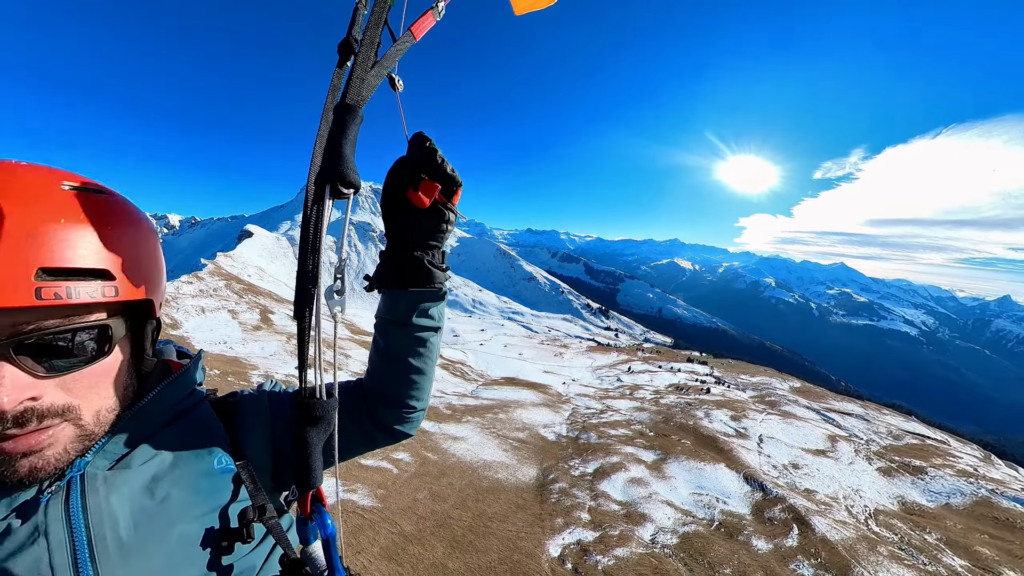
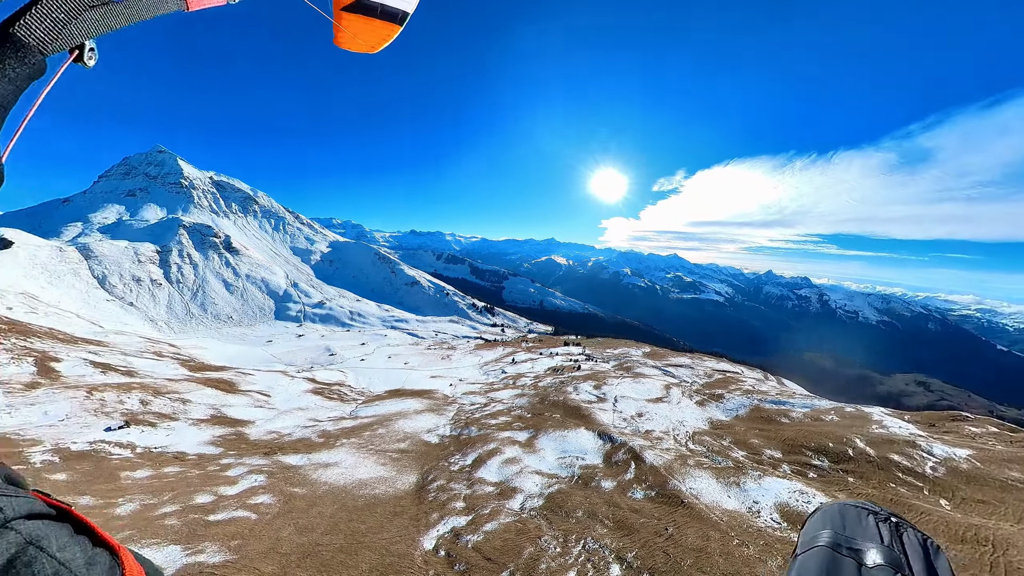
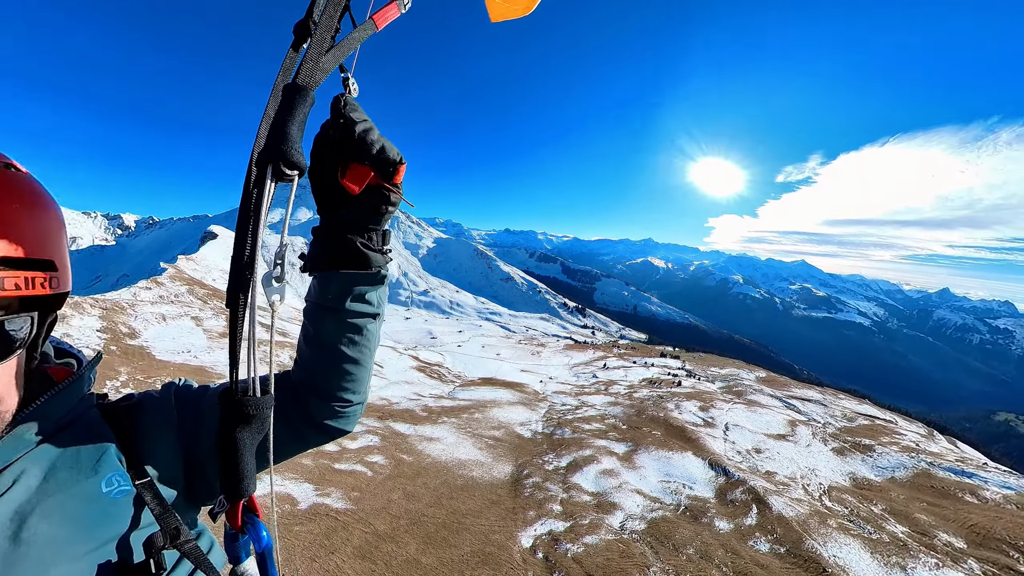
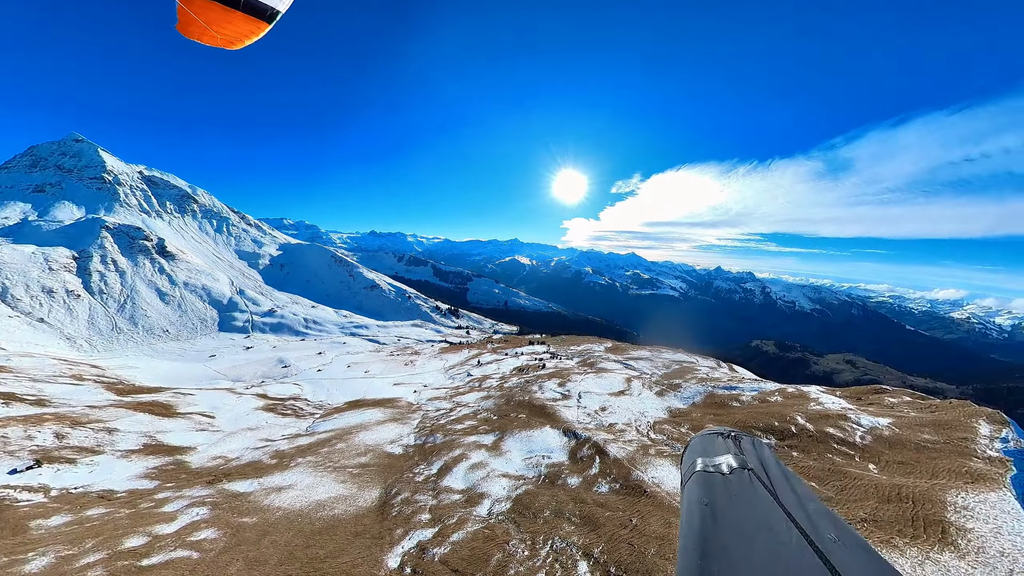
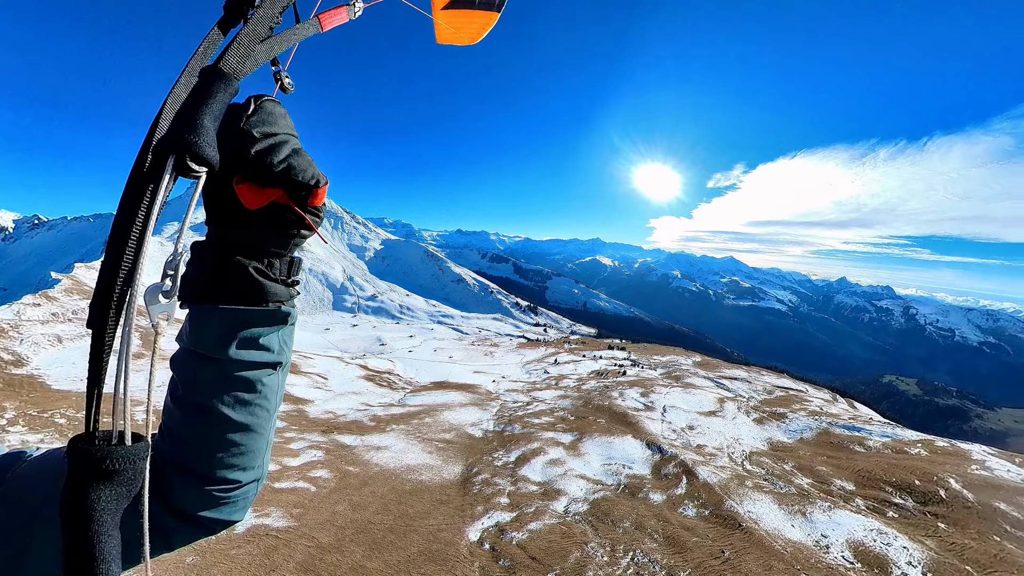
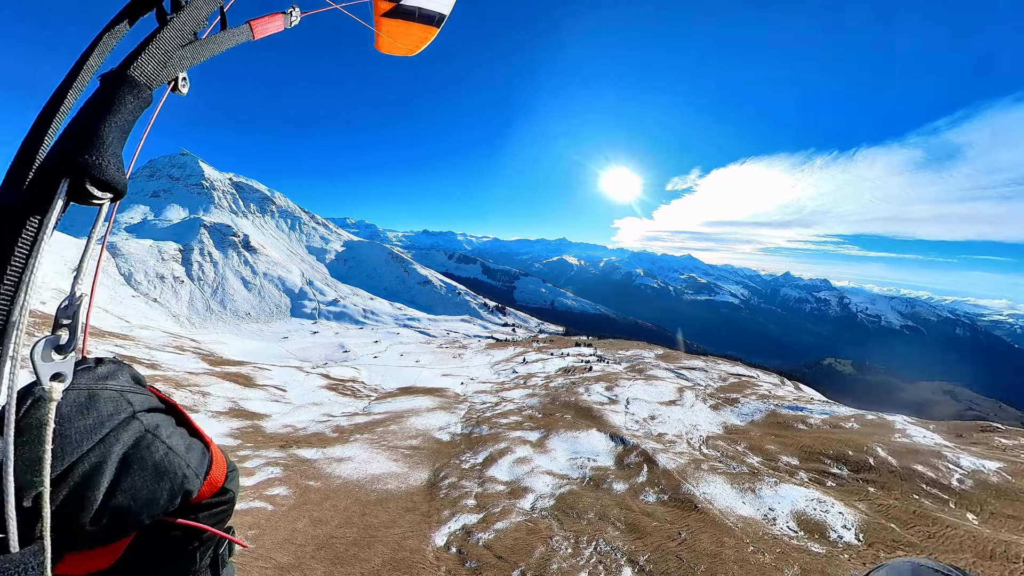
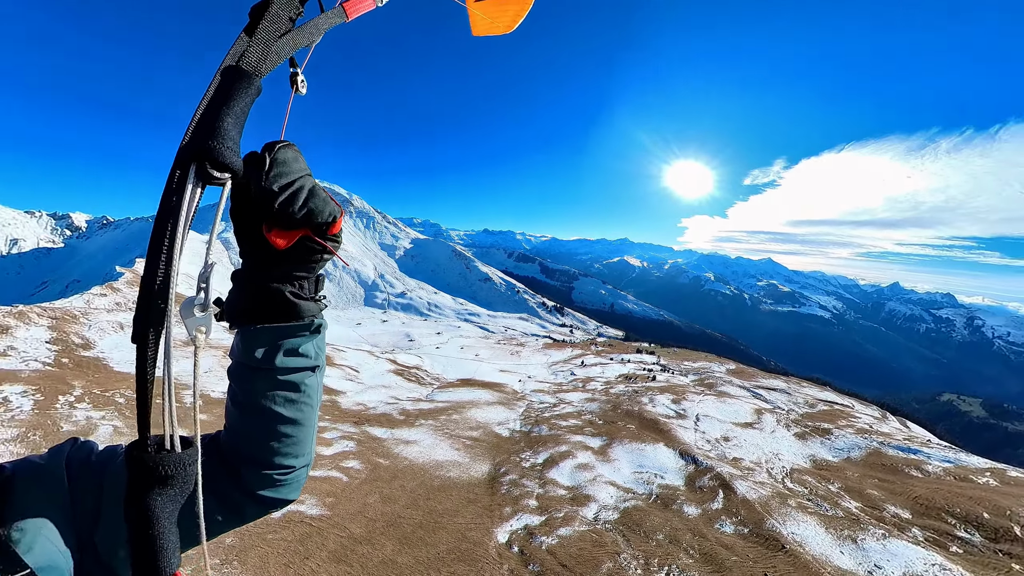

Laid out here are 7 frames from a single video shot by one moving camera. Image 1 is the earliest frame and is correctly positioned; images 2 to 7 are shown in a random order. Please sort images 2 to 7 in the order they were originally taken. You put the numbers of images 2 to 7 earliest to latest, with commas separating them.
3, 7, 5, 6, 2, 4
